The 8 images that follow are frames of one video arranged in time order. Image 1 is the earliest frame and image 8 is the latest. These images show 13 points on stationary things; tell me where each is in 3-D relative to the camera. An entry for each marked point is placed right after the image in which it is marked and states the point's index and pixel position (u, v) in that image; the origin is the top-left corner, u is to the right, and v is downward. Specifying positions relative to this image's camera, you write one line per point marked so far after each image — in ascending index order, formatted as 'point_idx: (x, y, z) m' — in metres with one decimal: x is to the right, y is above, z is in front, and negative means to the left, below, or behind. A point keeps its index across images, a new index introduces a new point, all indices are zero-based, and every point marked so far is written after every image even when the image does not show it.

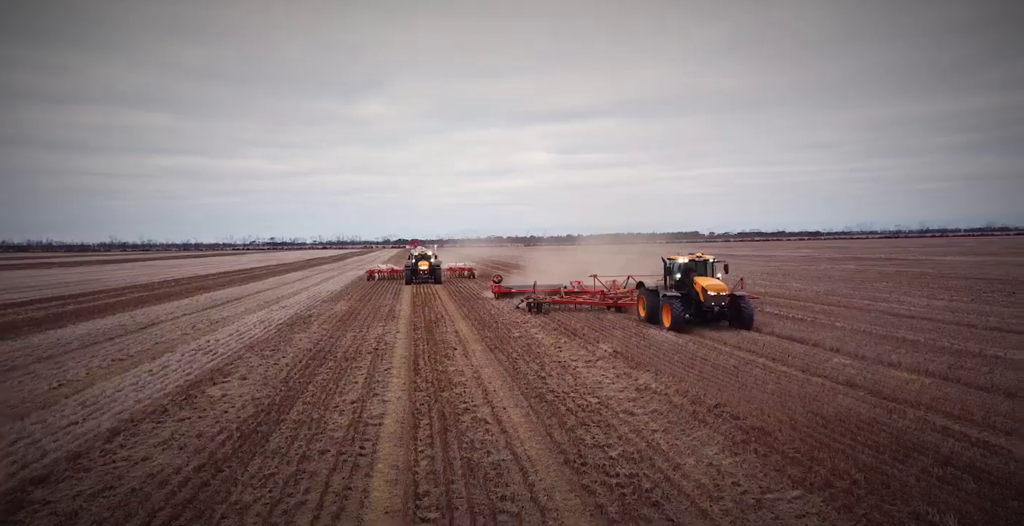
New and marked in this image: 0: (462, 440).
0: (-0.6, -2.0, +6.3) m
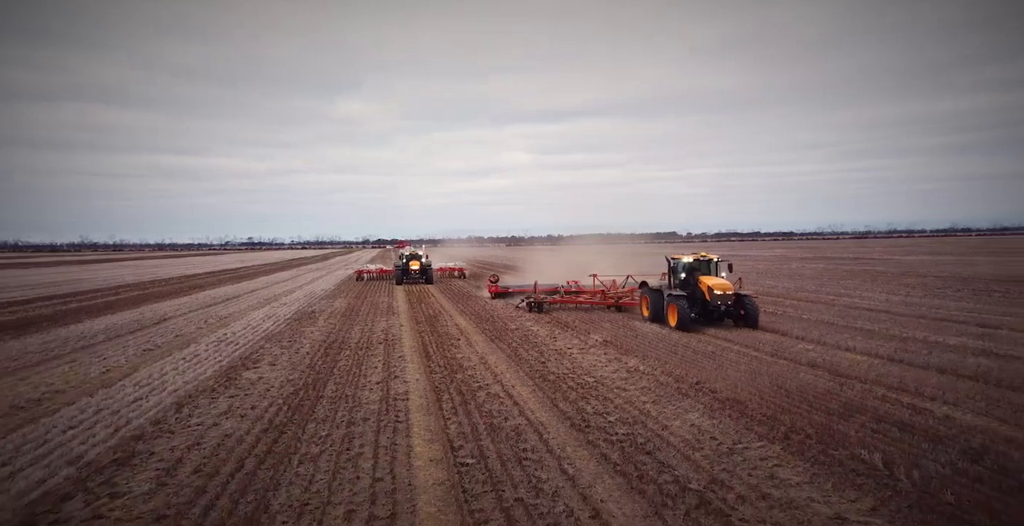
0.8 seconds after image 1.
0: (-0.4, -2.0, +7.3) m
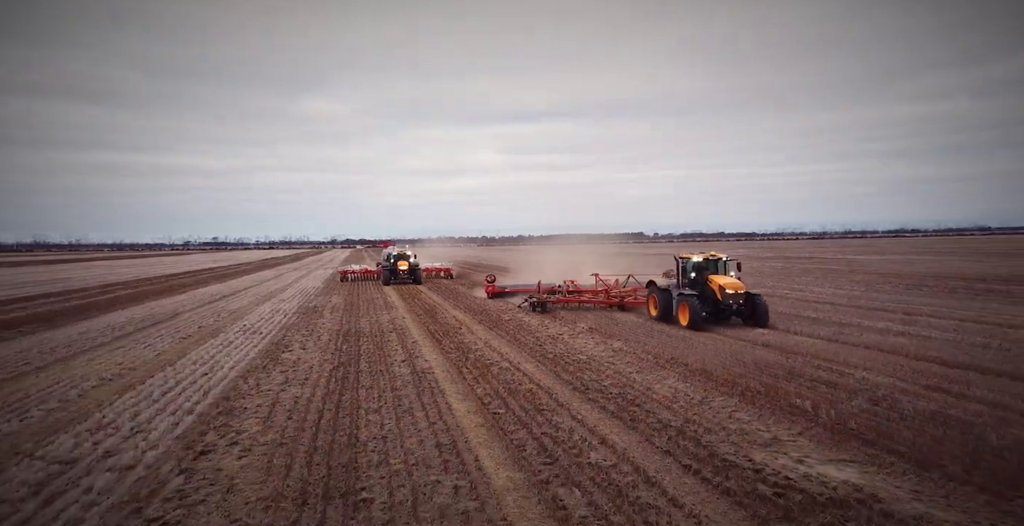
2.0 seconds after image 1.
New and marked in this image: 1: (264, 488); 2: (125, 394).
0: (-0.2, -1.9, +8.9) m
1: (-2.2, -2.0, +4.8) m
2: (-5.5, -1.9, +7.6) m
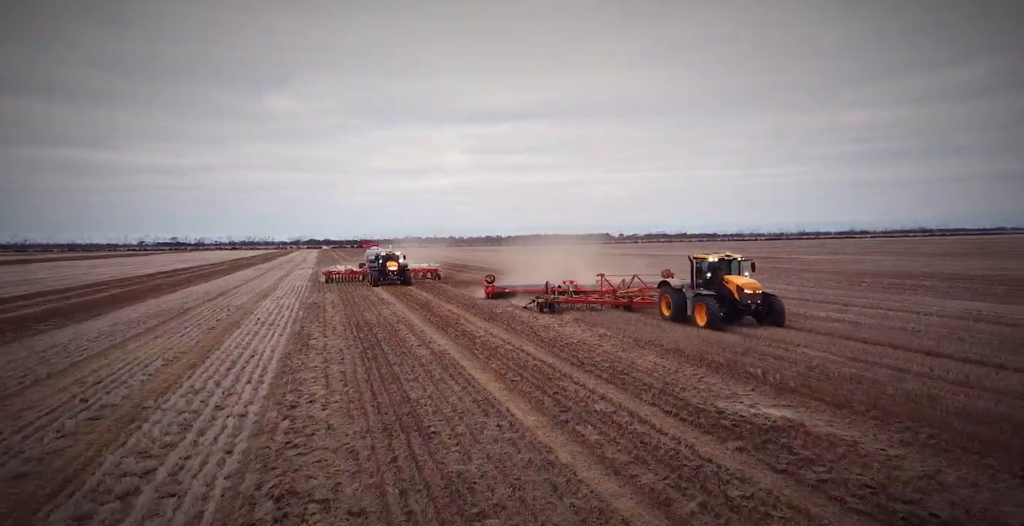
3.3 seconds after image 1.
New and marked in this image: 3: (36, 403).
0: (-0.1, -1.8, +10.5) m
1: (-1.9, -1.9, +6.3) m
2: (-5.3, -1.8, +8.9) m
3: (-6.2, -1.8, +7.0) m
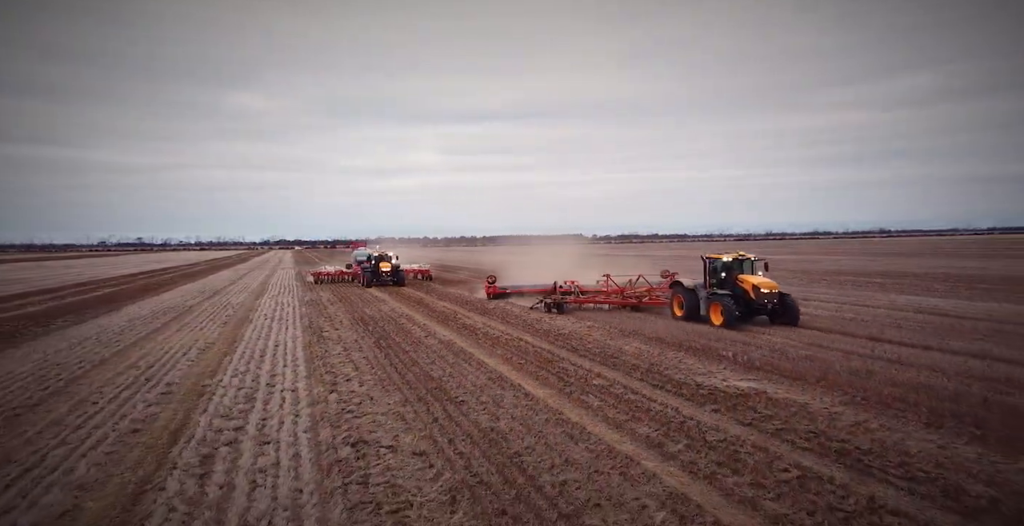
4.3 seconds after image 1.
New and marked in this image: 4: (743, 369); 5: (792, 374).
0: (-0.1, -1.8, +11.7) m
1: (-1.7, -1.9, +7.4) m
2: (-5.2, -1.8, +9.9) m
3: (-6.0, -1.8, +7.9) m
4: (+4.1, -1.8, +9.3) m
5: (+4.6, -1.8, +8.7) m
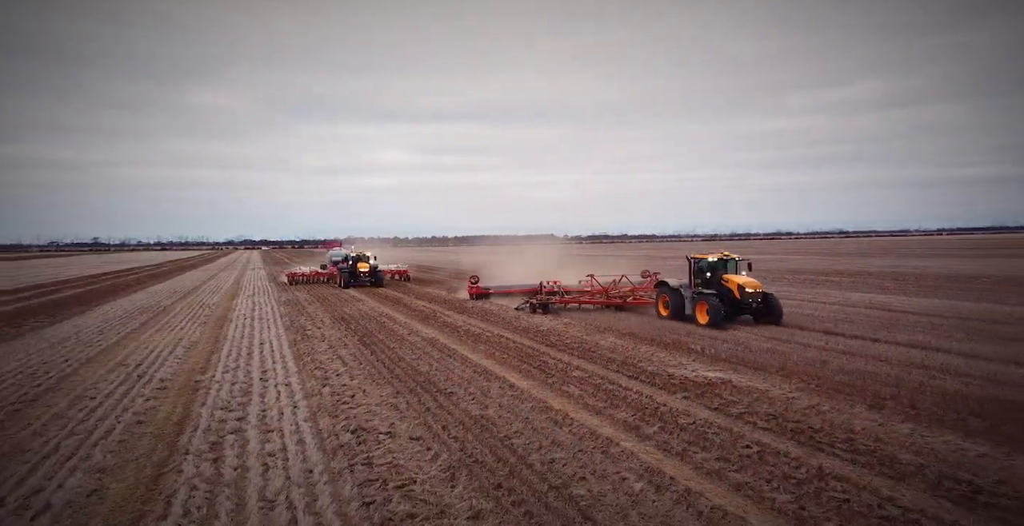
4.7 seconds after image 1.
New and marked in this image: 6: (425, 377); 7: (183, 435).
0: (-0.5, -1.8, +12.1) m
1: (-1.9, -1.9, +7.8) m
2: (-5.5, -1.8, +10.1) m
3: (-6.3, -1.8, +8.1) m
4: (+3.7, -1.8, +10.0) m
5: (+4.3, -1.8, +9.4) m
6: (-1.4, -1.9, +8.7) m
7: (-3.6, -1.9, +5.8) m
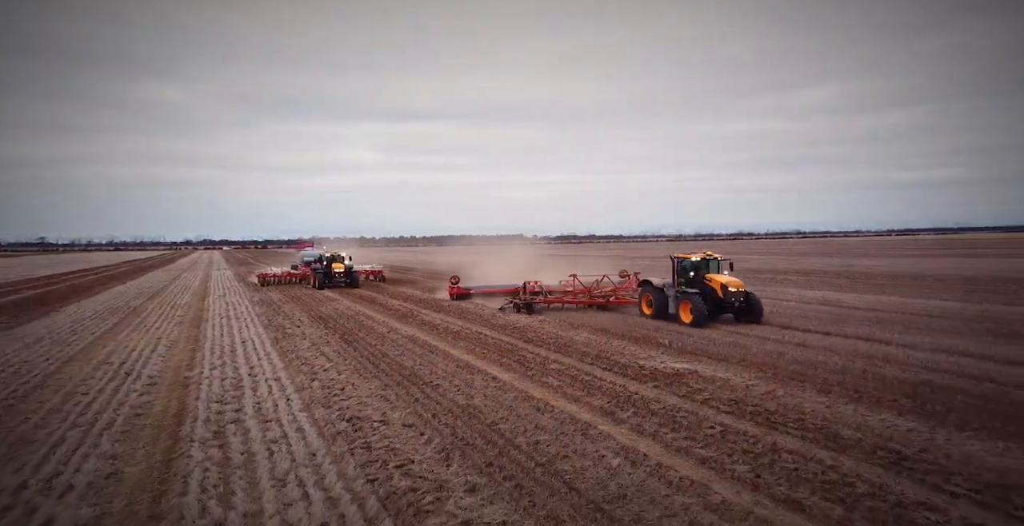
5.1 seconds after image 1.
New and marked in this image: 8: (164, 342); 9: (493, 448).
0: (-1.1, -1.8, +12.6) m
1: (-2.1, -1.9, +8.2) m
2: (-5.9, -1.7, +10.2) m
3: (-6.5, -1.8, +8.2) m
4: (+3.3, -1.8, +10.6) m
5: (+4.0, -1.8, +10.1) m
6: (-1.7, -1.8, +9.0) m
7: (-3.8, -1.9, +6.1) m
8: (-7.5, -1.7, +11.5) m
9: (-0.2, -2.0, +5.7) m
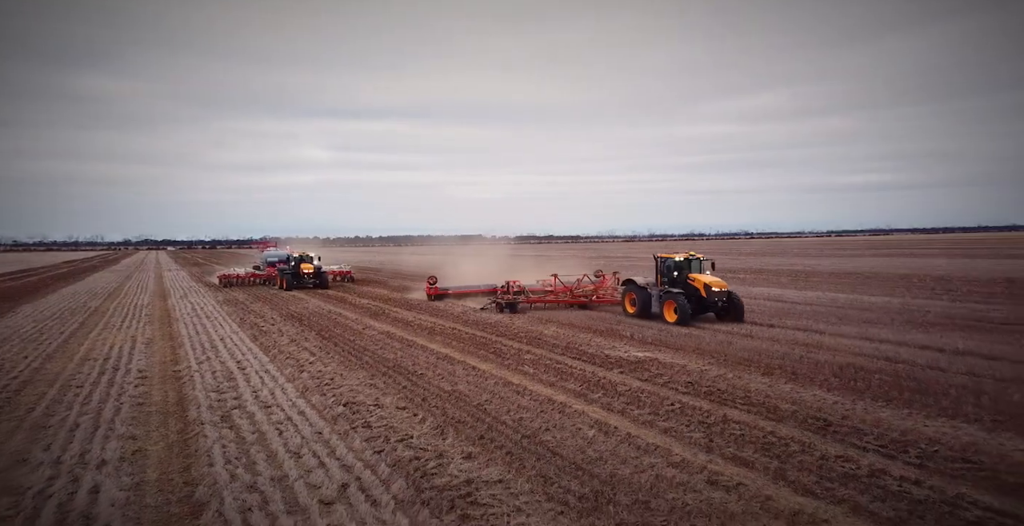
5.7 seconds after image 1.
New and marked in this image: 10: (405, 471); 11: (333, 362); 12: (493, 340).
0: (-1.7, -1.7, +13.2) m
1: (-2.5, -1.8, +8.7) m
2: (-6.4, -1.7, +10.4) m
3: (-6.9, -1.7, +8.4) m
4: (+2.8, -1.8, +11.6) m
5: (+3.4, -1.7, +11.1) m
6: (-2.2, -1.8, +9.6) m
7: (-4.0, -1.8, +6.5) m
8: (-8.1, -1.7, +11.6) m
9: (-0.4, -1.9, +6.3) m
10: (-1.0, -2.0, +5.0) m
11: (-3.2, -1.8, +9.6) m
12: (-0.5, -1.8, +12.2) m
